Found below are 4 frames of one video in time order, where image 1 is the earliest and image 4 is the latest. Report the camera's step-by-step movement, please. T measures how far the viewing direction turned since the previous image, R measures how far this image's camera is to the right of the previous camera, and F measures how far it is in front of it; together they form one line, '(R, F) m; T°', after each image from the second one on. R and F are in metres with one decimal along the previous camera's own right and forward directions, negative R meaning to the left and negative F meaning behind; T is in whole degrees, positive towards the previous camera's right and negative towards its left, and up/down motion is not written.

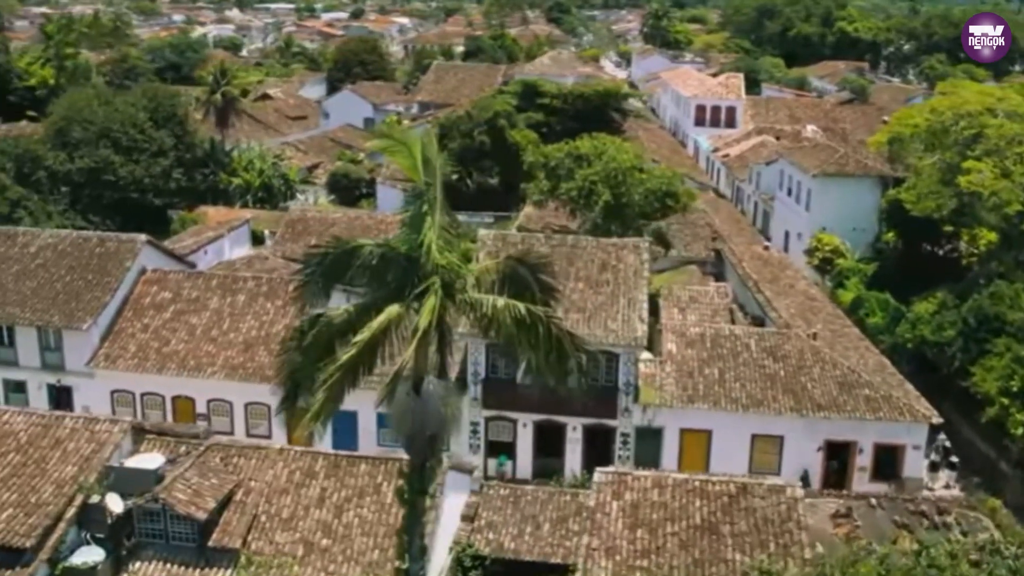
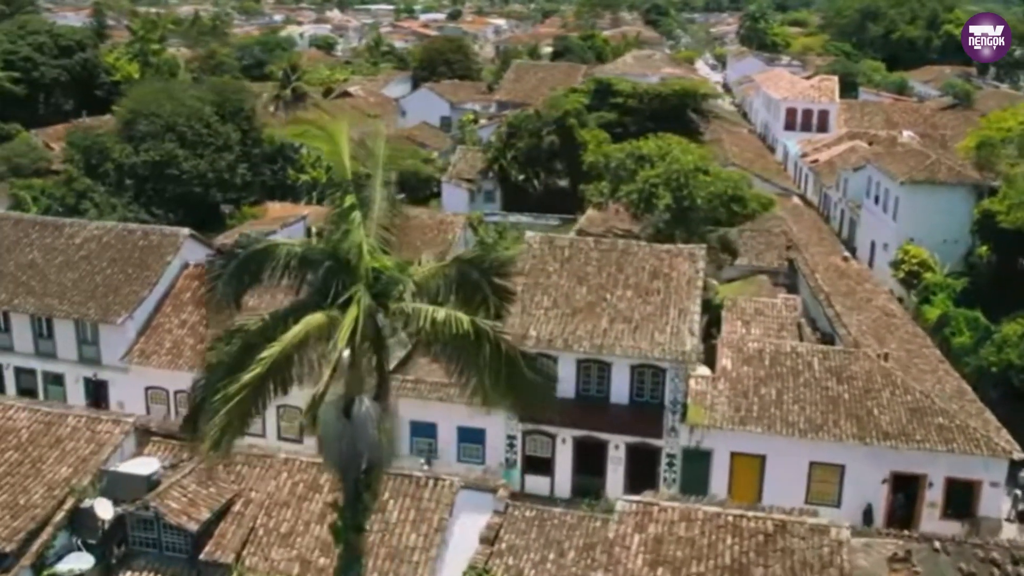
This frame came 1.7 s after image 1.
(+1.4, +1.8) m; -5°
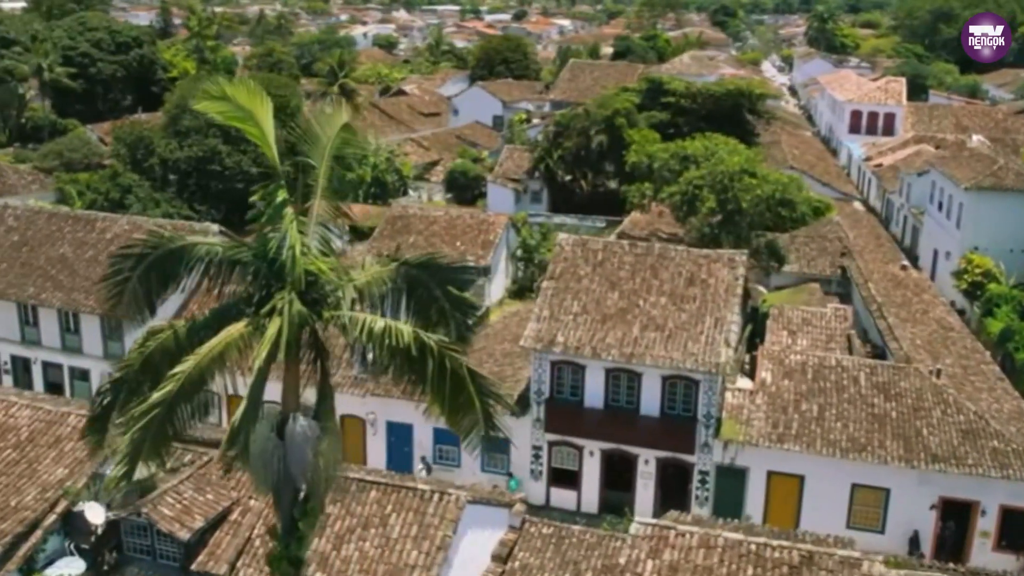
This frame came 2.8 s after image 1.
(+0.9, +1.2) m; -4°
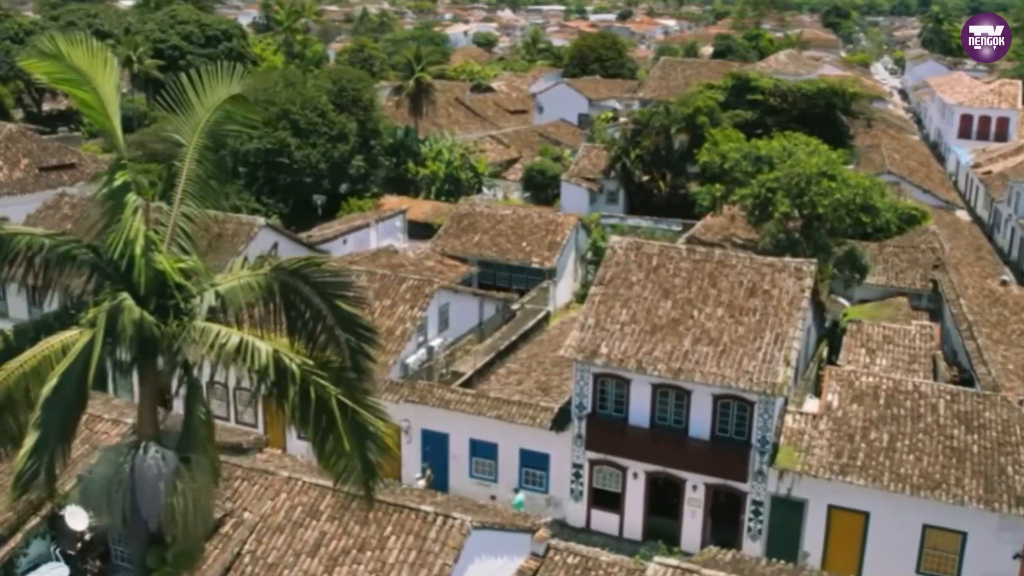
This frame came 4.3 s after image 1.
(+1.4, +1.9) m; -6°
